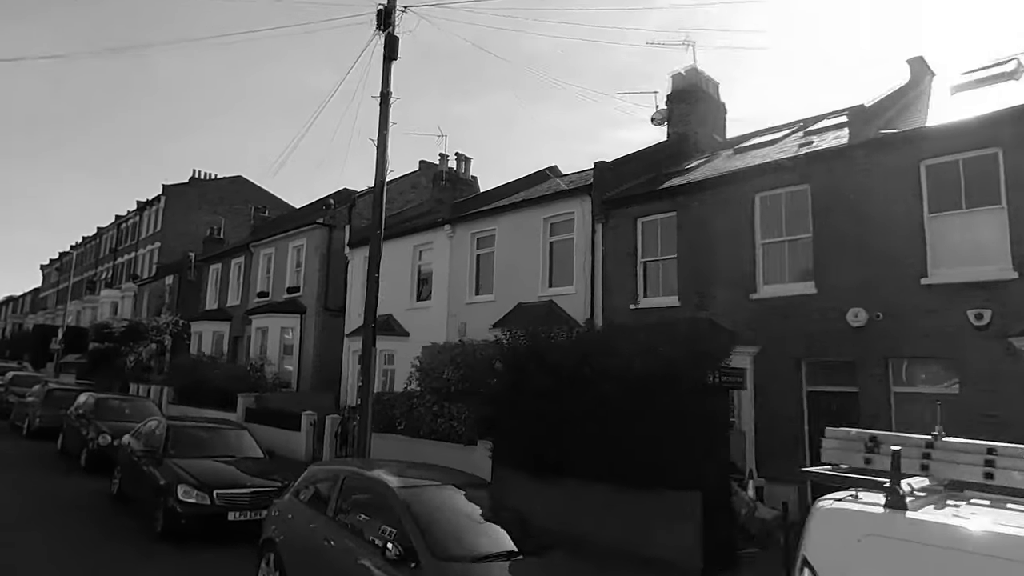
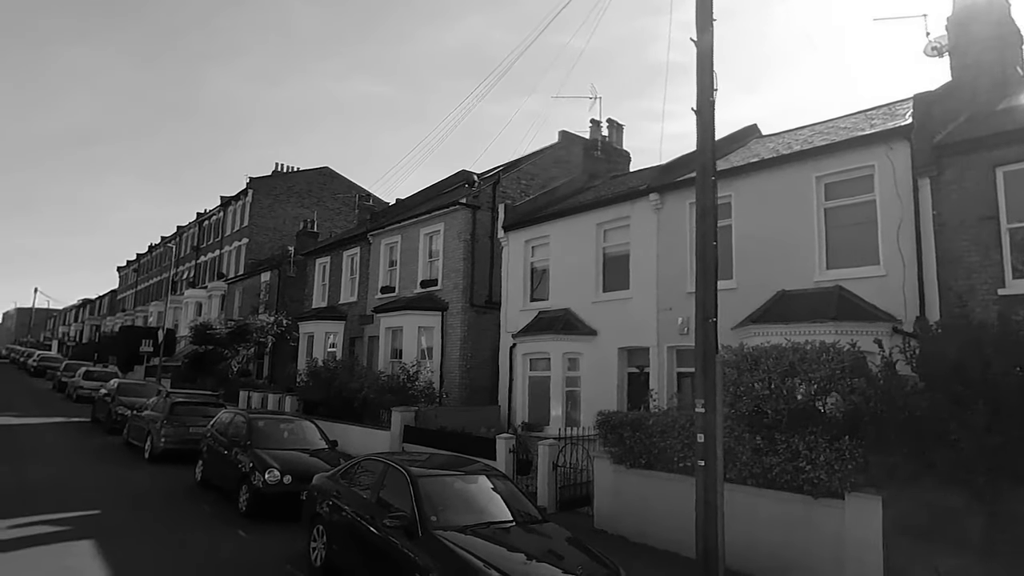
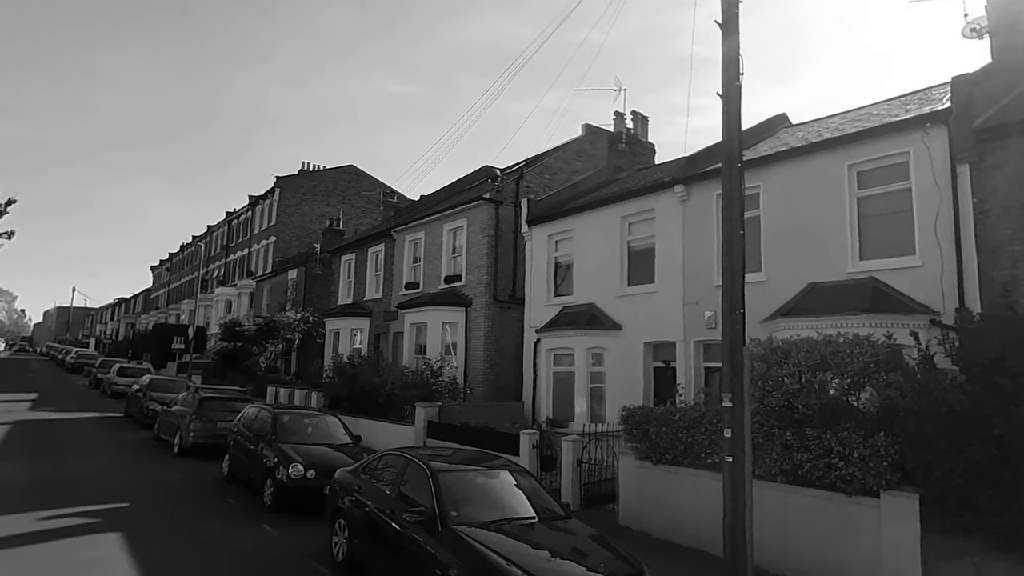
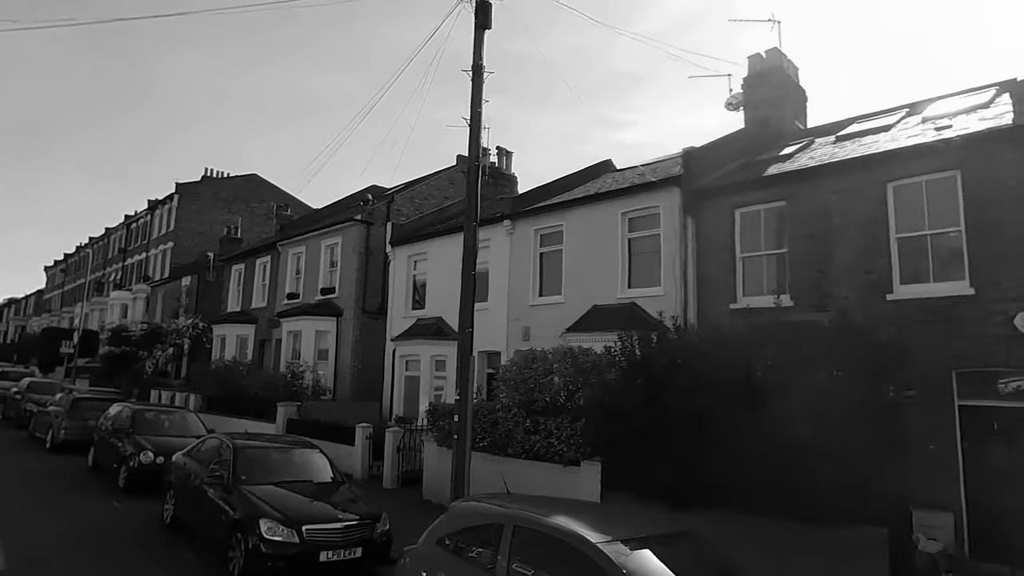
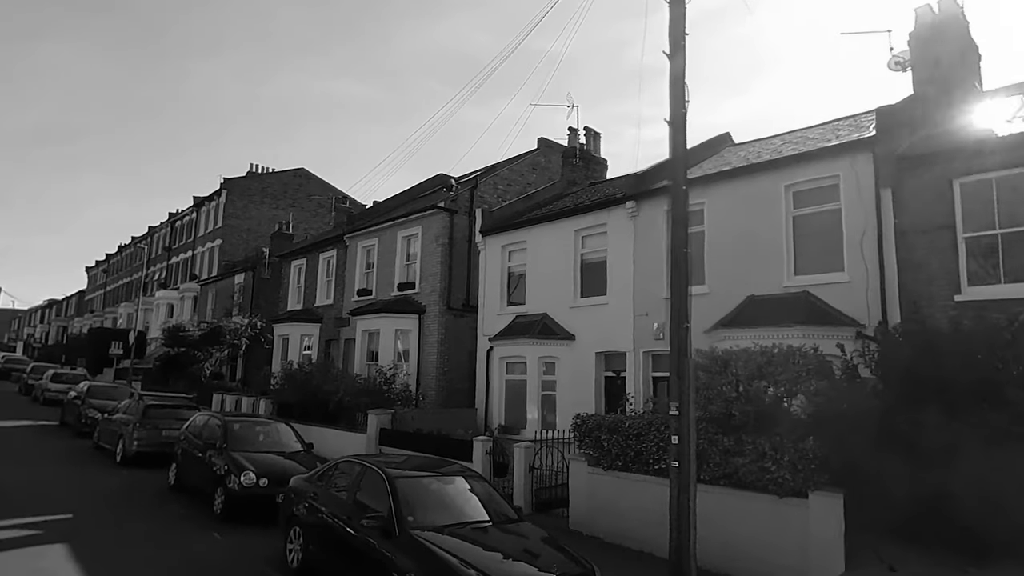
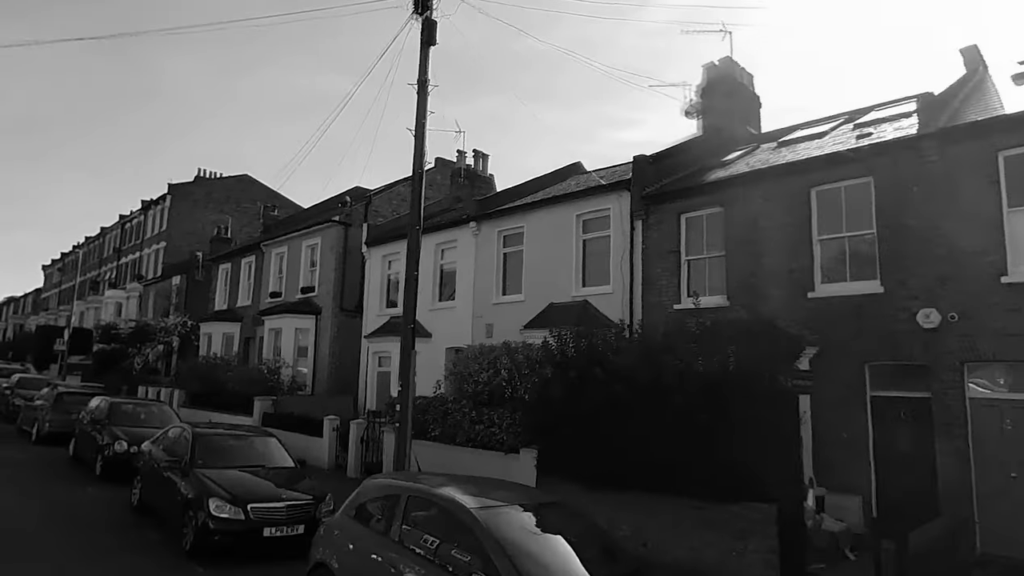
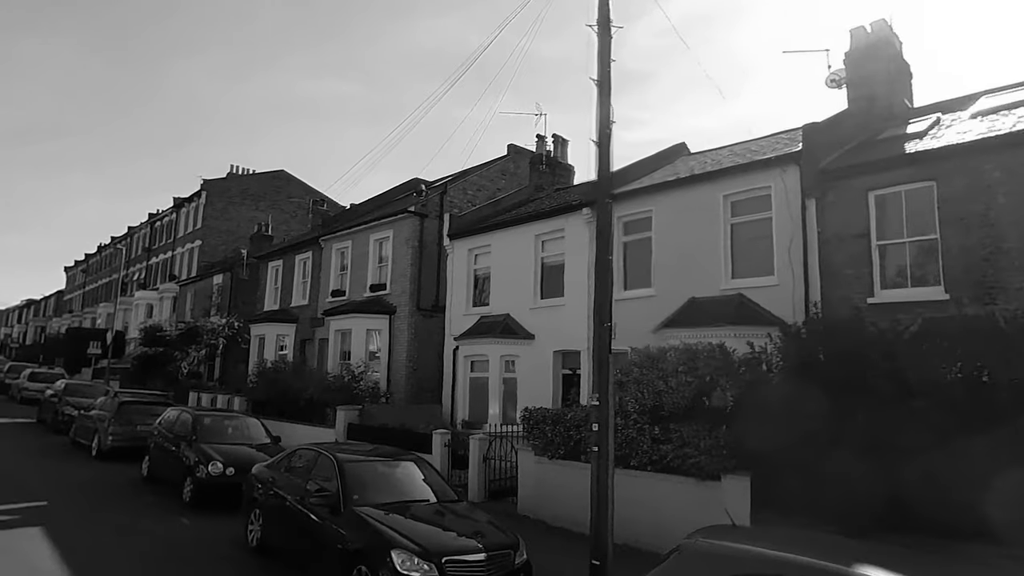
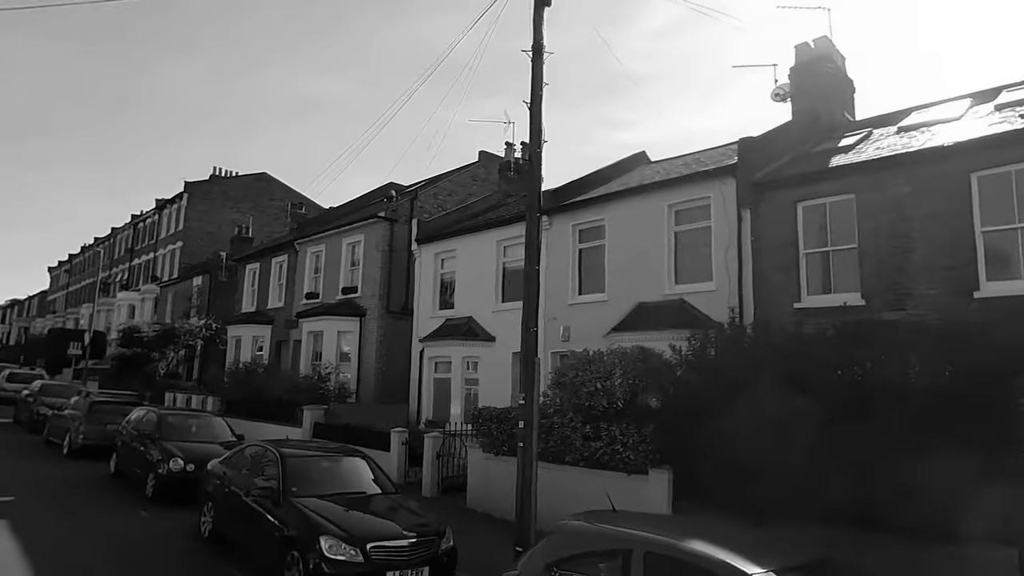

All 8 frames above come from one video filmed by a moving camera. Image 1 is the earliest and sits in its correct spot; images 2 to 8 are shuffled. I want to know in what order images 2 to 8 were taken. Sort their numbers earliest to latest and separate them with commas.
6, 4, 8, 7, 5, 2, 3
